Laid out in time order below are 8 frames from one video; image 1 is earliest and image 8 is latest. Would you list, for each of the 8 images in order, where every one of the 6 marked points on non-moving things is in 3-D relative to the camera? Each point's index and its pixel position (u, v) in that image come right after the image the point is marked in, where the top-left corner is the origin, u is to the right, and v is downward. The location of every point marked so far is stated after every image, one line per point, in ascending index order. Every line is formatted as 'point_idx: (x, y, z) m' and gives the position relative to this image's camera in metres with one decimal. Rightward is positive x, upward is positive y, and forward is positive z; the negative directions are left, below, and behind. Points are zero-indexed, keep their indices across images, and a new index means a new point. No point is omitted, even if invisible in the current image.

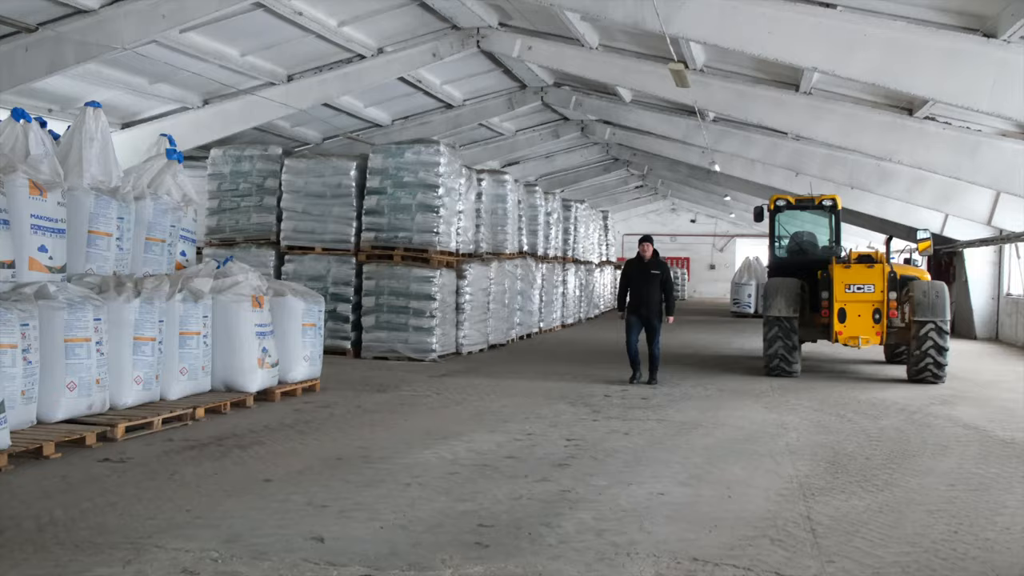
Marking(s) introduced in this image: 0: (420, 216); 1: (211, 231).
0: (-1.0, +0.8, +10.5) m
1: (-3.4, +0.7, +11.4) m
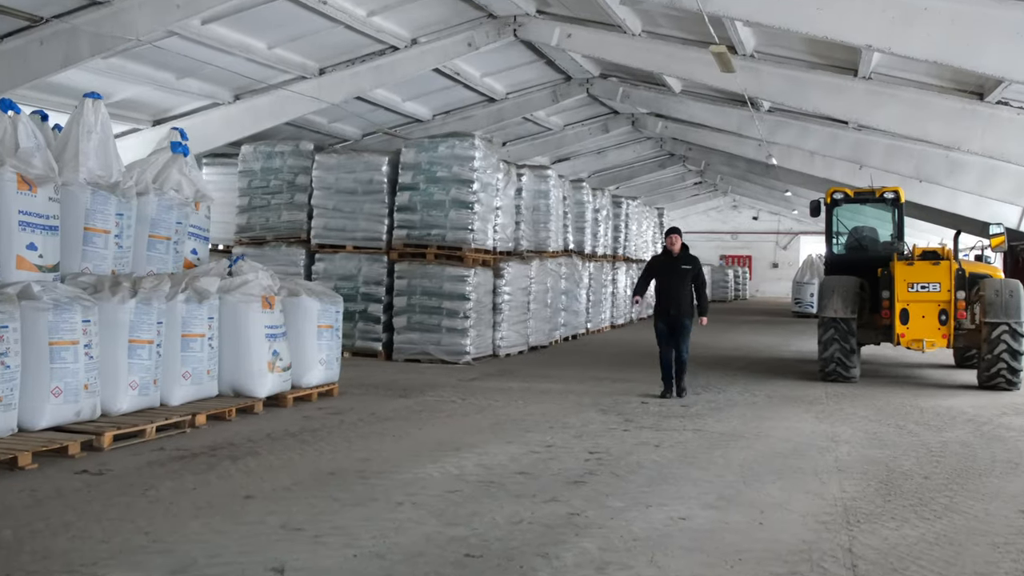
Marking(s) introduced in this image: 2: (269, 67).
0: (-0.6, +0.8, +10.1) m
1: (-3.0, +0.6, +11.1) m
2: (-2.4, +2.2, +10.1) m
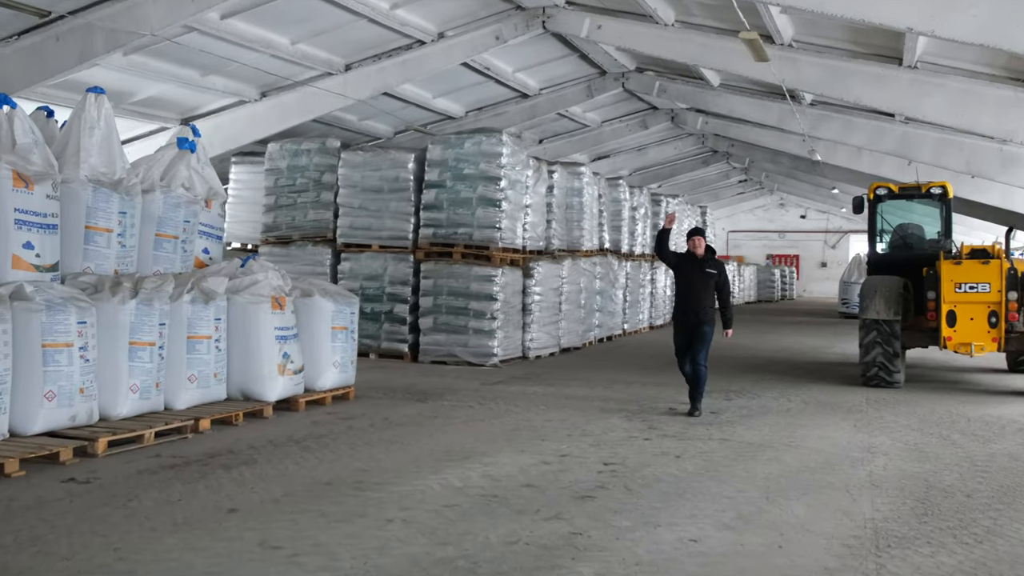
0: (-0.3, +0.8, +9.8) m
1: (-2.7, +0.6, +10.9) m
2: (-2.2, +2.2, +9.9) m
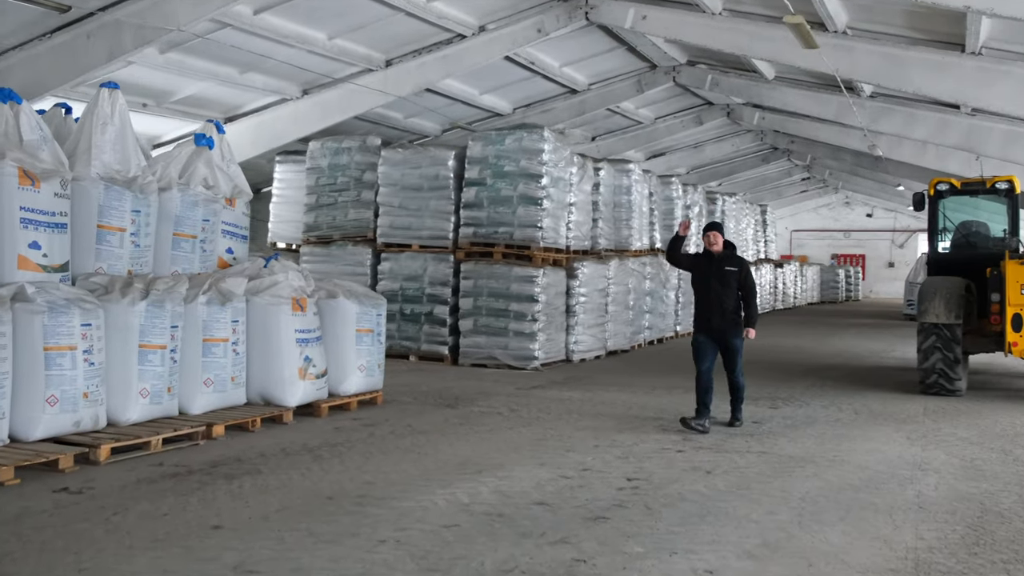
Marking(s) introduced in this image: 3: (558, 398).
0: (+0.1, +0.8, +9.5) m
1: (-2.2, +0.6, +10.8) m
2: (-1.7, +2.2, +9.7) m
3: (+0.3, -0.8, +7.6) m
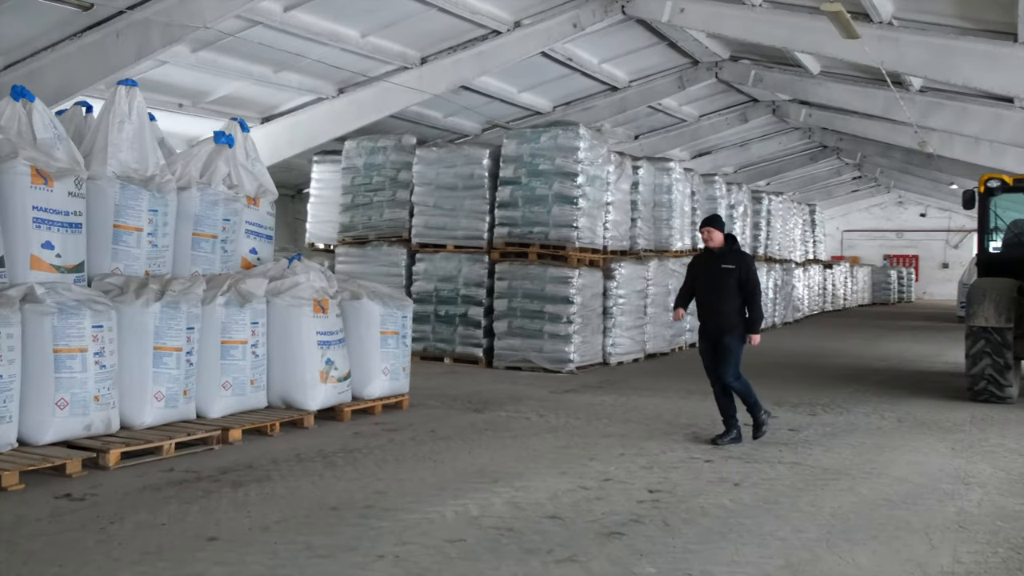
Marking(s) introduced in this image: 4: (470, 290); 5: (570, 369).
0: (+0.4, +0.7, +9.3) m
1: (-1.8, +0.6, +10.7) m
2: (-1.4, +2.2, +9.6) m
3: (+0.6, -0.8, +7.4) m
4: (-0.4, 0.0, +9.8) m
5: (+0.5, -0.8, +9.4) m
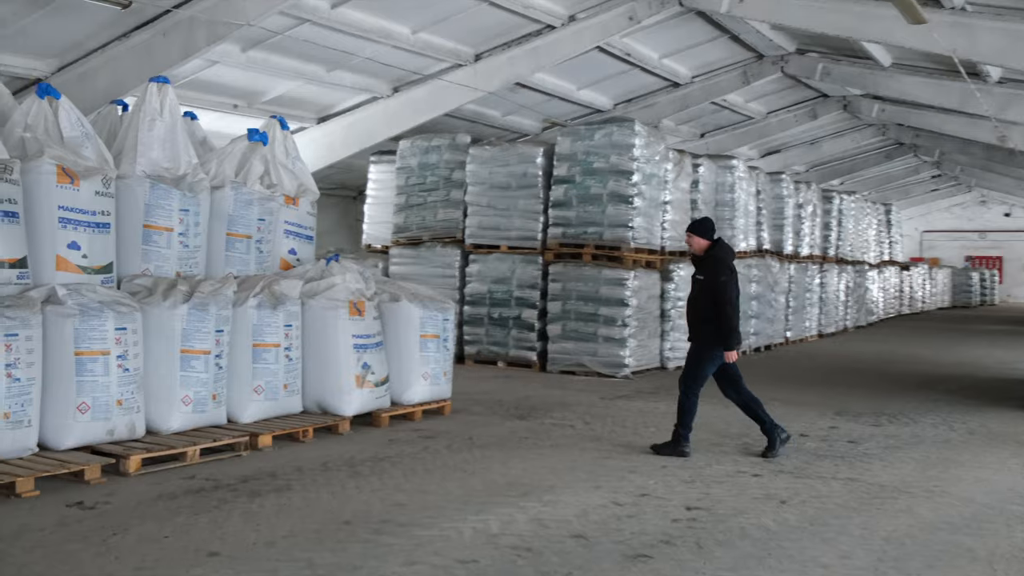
0: (+0.9, +0.7, +9.0) m
1: (-1.2, +0.6, +10.6) m
2: (-0.9, +2.2, +9.5) m
3: (+0.9, -0.9, +7.1) m
4: (+0.1, 0.0, +9.6) m
5: (+1.0, -0.8, +9.1) m
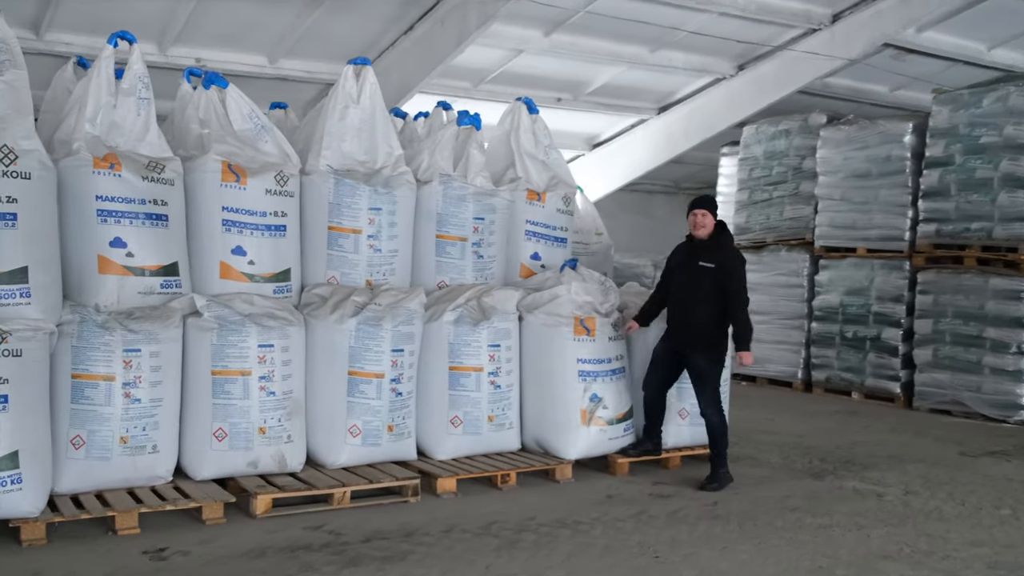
0: (+3.4, +0.6, +6.8) m
1: (+2.1, +0.5, +9.1) m
2: (+1.9, +2.1, +8.0) m
3: (+2.5, -0.9, +5.0) m
4: (+2.9, -0.1, +7.6) m
5: (+3.5, -0.9, +6.8) m
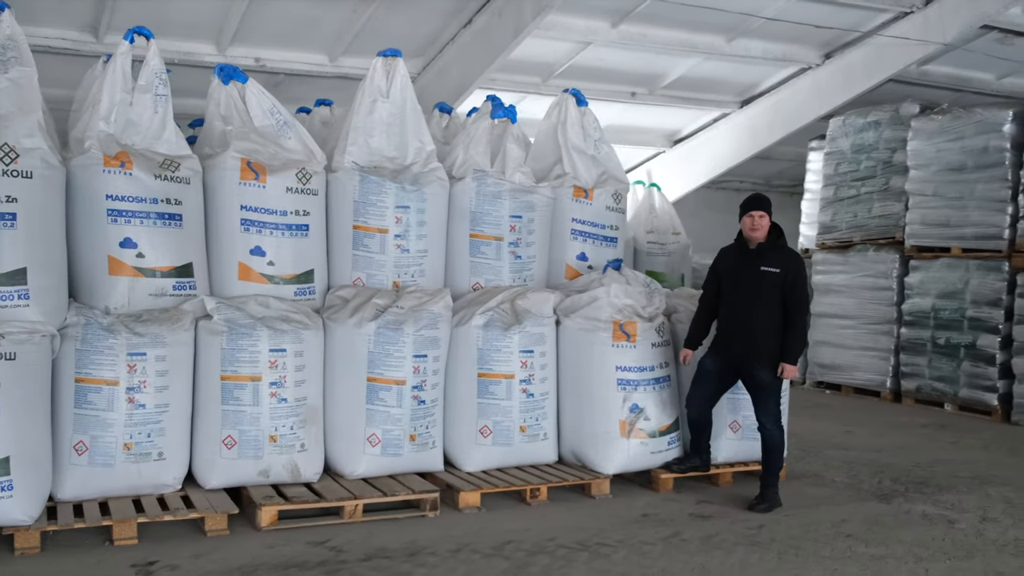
0: (+3.7, +0.6, +6.1) m
1: (+2.7, +0.5, +8.6) m
2: (+2.5, +2.1, +7.5) m
3: (+2.7, -1.0, +4.5) m
4: (+3.3, -0.1, +7.0) m
5: (+3.8, -0.9, +6.1) m
